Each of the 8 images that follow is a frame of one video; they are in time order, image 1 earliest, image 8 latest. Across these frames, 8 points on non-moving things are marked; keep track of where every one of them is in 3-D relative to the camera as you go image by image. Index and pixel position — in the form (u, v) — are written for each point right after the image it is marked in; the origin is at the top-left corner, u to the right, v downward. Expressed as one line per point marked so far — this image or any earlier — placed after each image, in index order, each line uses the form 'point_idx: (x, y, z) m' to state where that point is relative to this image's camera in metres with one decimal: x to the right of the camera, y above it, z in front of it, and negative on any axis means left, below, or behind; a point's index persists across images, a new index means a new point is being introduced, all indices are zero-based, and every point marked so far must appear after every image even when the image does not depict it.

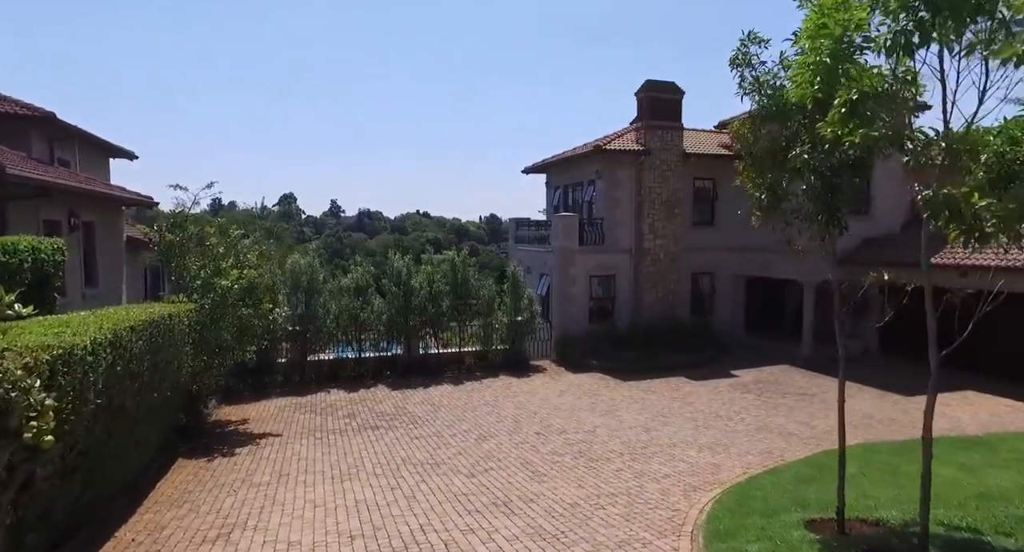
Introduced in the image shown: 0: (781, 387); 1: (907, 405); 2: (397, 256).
0: (+7.7, -3.2, +17.8) m
1: (+10.3, -3.3, +16.4) m
2: (-3.5, +0.6, +18.9) m
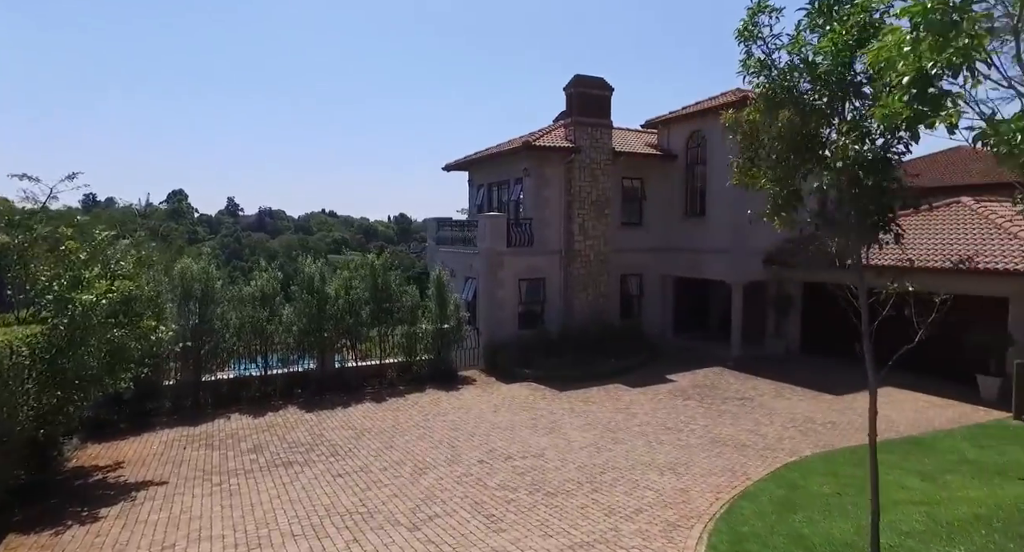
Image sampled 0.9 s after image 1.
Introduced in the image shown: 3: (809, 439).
0: (+5.7, -3.2, +17.4) m
1: (+8.5, -3.3, +16.3) m
2: (-5.5, +0.4, +16.8) m
3: (+6.1, -3.3, +12.9) m
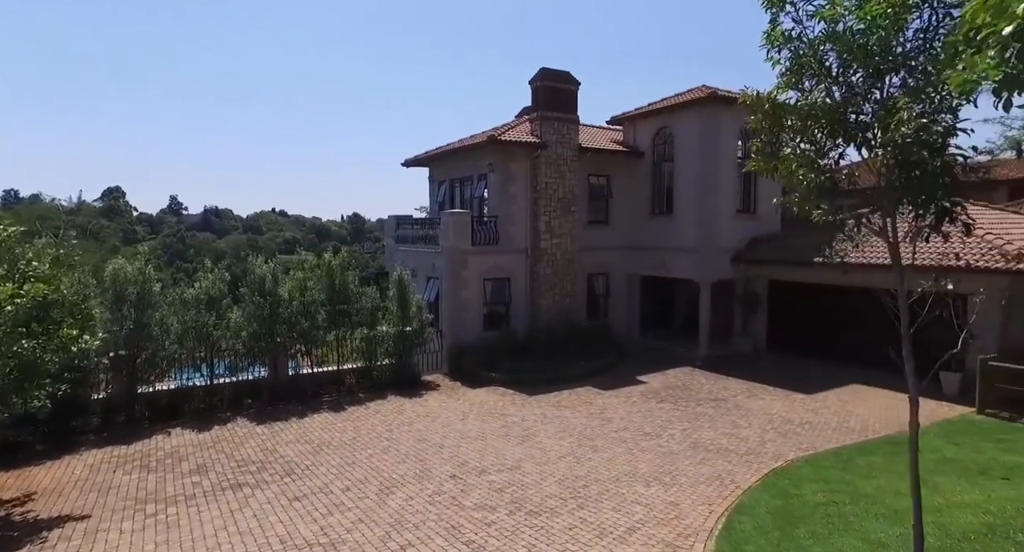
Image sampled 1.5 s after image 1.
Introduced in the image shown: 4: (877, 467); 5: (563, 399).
0: (+4.9, -3.2, +16.9) m
1: (+7.7, -3.3, +16.1) m
2: (-6.3, +0.4, +15.6) m
3: (+5.5, -3.3, +12.5) m
4: (+6.3, -3.2, +10.8) m
5: (+1.3, -3.2, +16.1) m
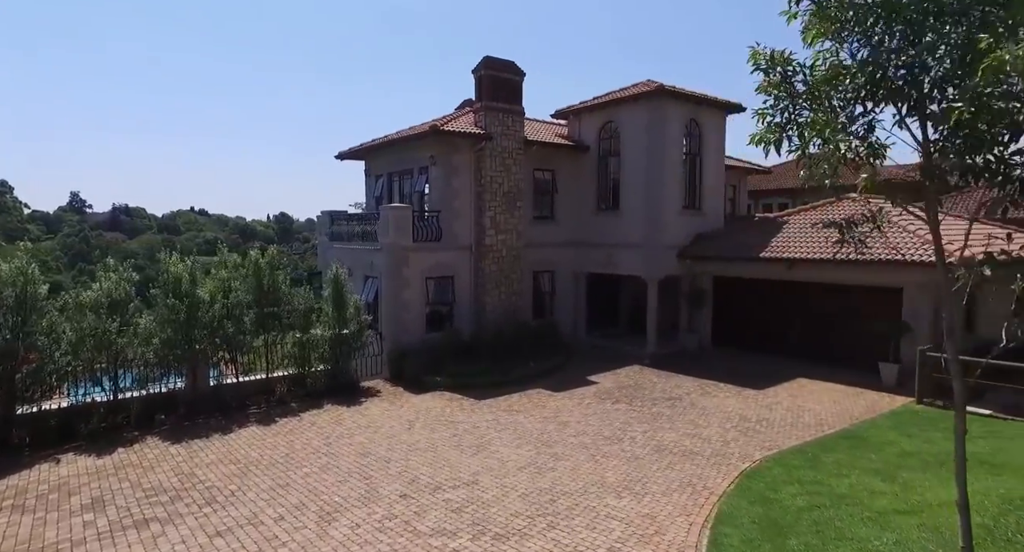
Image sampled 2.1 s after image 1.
0: (+3.5, -3.1, +16.4) m
1: (+6.4, -3.1, +15.8) m
2: (-7.5, +0.4, +13.9) m
3: (+4.6, -3.1, +12.1) m
4: (+5.6, -3.1, +10.5) m
5: (+0.1, -3.1, +15.3) m
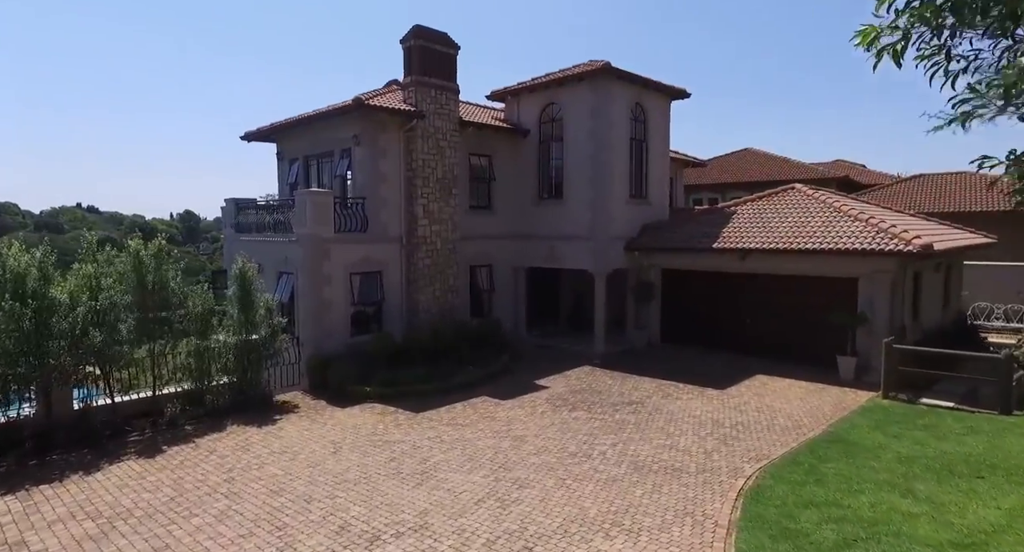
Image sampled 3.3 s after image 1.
0: (+2.1, -2.9, +14.8) m
1: (+5.1, -2.9, +14.6) m
2: (-8.5, +0.5, +11.0) m
3: (+3.8, -2.9, +10.6) m
4: (+4.9, -2.9, +9.2) m
5: (-1.1, -2.9, +13.2) m
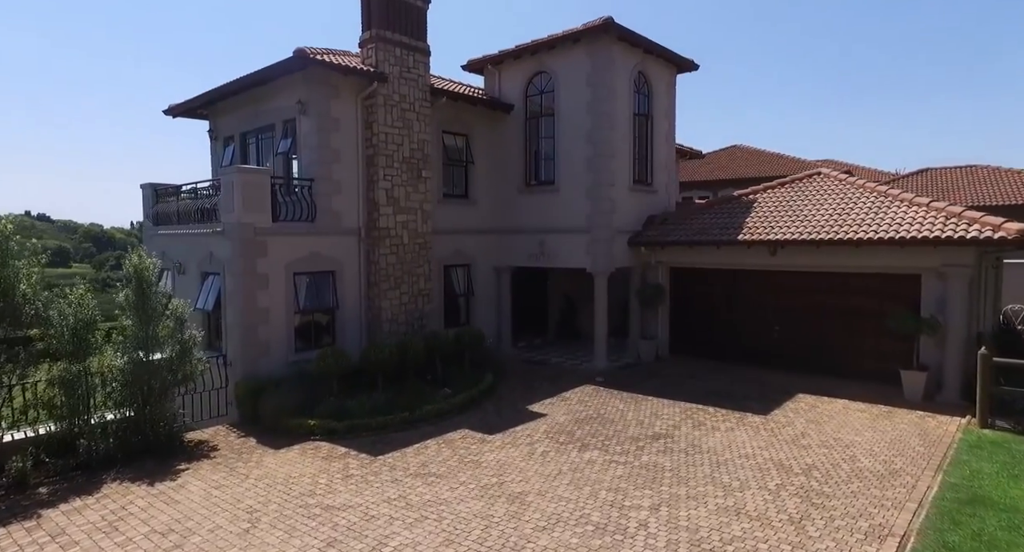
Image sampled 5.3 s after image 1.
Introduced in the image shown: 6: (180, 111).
0: (+1.9, -2.8, +11.4) m
1: (+4.9, -2.8, +11.4) m
2: (-8.6, +0.5, +7.2) m
3: (+3.8, -2.8, +7.4) m
4: (+5.0, -2.7, +5.9) m
5: (-1.3, -2.9, +9.7) m
6: (-9.1, +4.6, +17.4) m
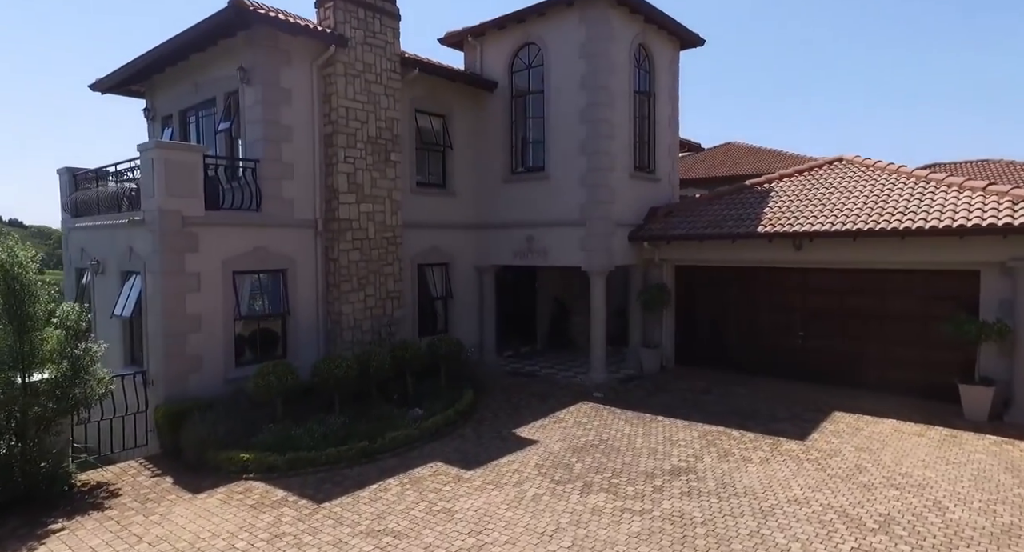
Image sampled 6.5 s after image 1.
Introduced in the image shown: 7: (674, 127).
0: (+1.7, -2.7, +9.2) m
1: (+4.7, -2.7, +9.2) m
2: (-8.7, +0.6, +4.7) m
3: (+3.6, -2.7, +5.1) m
4: (+4.8, -2.6, +3.8) m
5: (-1.5, -2.8, +7.4) m
6: (-9.5, +4.5, +15.0) m
7: (+4.5, +4.1, +17.3) m
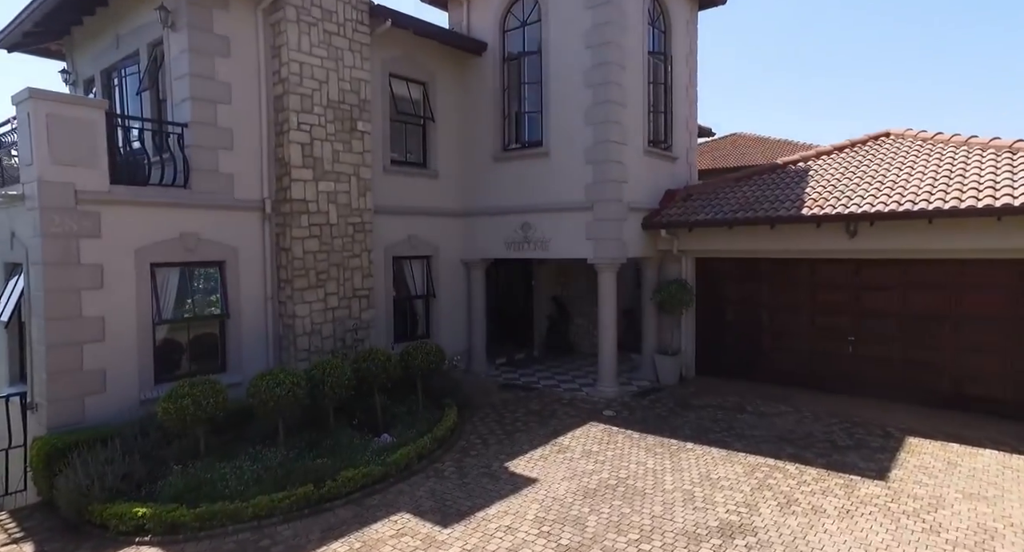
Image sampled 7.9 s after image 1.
0: (+1.6, -2.6, +6.7) m
1: (+4.6, -2.6, +6.7) m
2: (-8.8, +0.7, +2.2) m
3: (+3.6, -2.5, +2.7) m
4: (+4.8, -2.4, +1.3) m
5: (-1.5, -2.7, +4.9) m
6: (-9.7, +4.6, +12.4) m
7: (+4.3, +4.2, +14.9) m
